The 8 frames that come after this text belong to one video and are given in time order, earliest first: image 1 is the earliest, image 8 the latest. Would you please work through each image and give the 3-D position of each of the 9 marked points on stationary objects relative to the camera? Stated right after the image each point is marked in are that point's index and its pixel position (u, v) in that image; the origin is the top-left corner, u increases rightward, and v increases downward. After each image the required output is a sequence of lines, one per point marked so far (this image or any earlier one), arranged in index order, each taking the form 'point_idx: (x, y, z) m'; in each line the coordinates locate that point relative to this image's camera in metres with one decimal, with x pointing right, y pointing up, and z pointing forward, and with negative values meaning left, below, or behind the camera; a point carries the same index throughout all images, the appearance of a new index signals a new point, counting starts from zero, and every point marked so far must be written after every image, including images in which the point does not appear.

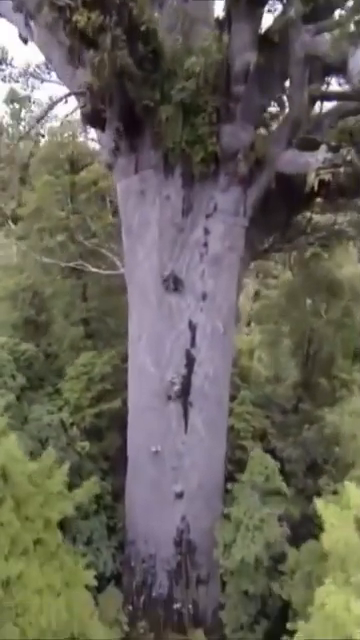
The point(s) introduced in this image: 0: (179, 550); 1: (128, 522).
0: (0.0, -3.4, +6.3) m
1: (-0.8, -3.1, +6.5) m
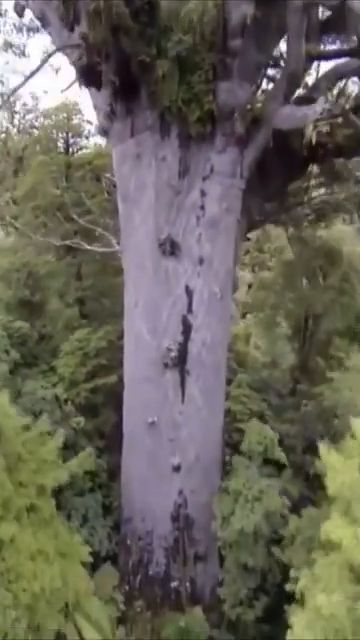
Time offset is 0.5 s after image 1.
0: (-0.1, -2.9, +6.2) m
1: (-0.8, -2.7, +6.4) m
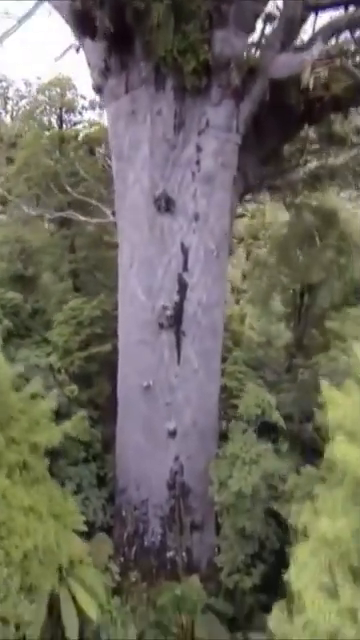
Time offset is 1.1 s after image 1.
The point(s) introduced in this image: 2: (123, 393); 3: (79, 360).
0: (-0.1, -2.4, +6.1) m
1: (-0.9, -2.2, +6.3) m
2: (-0.8, -1.0, +6.0) m
3: (-1.6, -0.6, +6.8) m
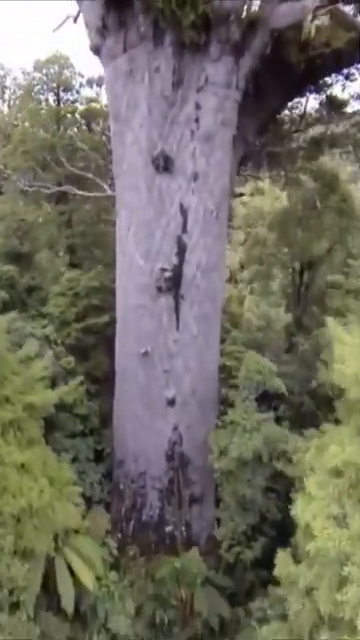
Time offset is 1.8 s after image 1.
0: (-0.1, -2.0, +5.9) m
1: (-0.9, -1.7, +6.1) m
2: (-0.8, -0.6, +5.9) m
3: (-1.6, -0.2, +6.7) m
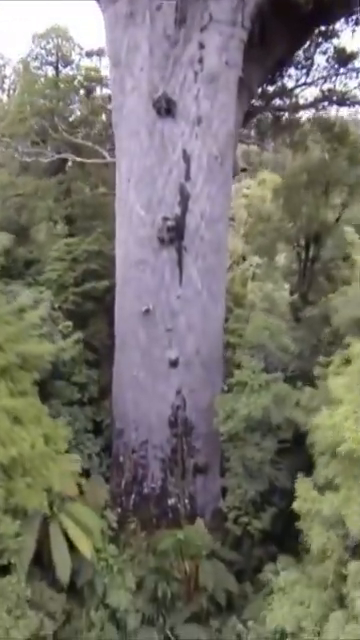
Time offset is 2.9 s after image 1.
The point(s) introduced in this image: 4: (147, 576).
0: (-0.1, -1.4, +5.6) m
1: (-0.9, -1.2, +5.8) m
2: (-0.8, 0.0, +5.6) m
3: (-1.6, +0.3, +6.4) m
4: (-0.4, -3.0, +5.2) m
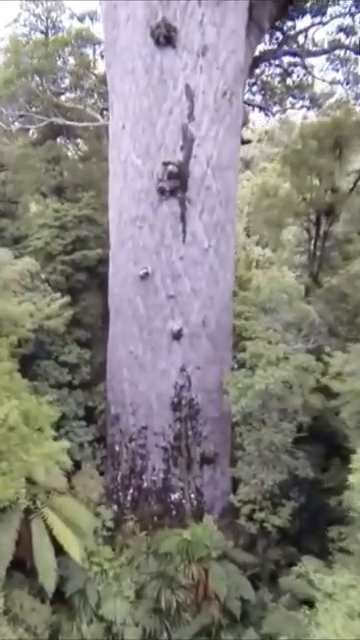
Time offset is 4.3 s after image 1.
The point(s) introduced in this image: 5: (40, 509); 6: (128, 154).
0: (0.0, -1.1, +4.9) m
1: (-0.8, -0.8, +5.1) m
2: (-0.7, +0.3, +4.8) m
3: (-1.5, +0.7, +5.7) m
4: (-0.3, -2.7, +4.4) m
5: (-1.3, -1.8, +4.2) m
6: (-0.5, +1.8, +4.6) m
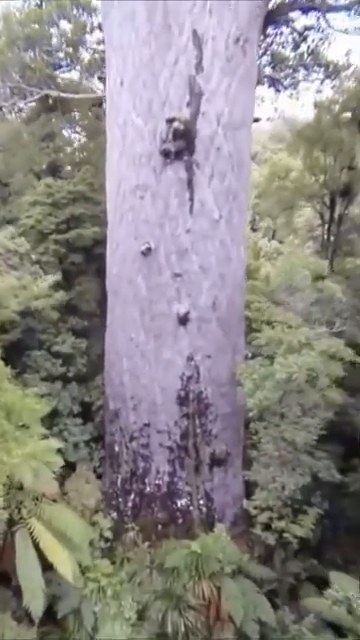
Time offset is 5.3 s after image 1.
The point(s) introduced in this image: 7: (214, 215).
0: (0.0, -0.9, +4.3) m
1: (-0.7, -0.6, +4.5) m
2: (-0.7, +0.5, +4.3) m
3: (-1.5, +0.8, +5.1) m
4: (-0.2, -2.5, +3.8) m
5: (-1.3, -1.6, +3.6) m
6: (-0.5, +1.9, +4.0) m
7: (+0.3, +1.0, +4.0) m
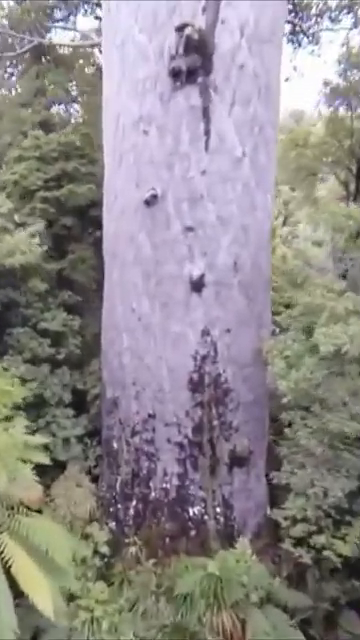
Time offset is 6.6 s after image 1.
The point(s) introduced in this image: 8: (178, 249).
0: (+0.1, -0.6, +3.5) m
1: (-0.6, -0.4, +3.7) m
2: (-0.6, +0.8, +3.5) m
3: (-1.4, +1.1, +4.3) m
4: (-0.1, -2.2, +3.0) m
5: (-1.2, -1.4, +2.8) m
6: (-0.4, +2.2, +3.2) m
7: (+0.4, +1.2, +3.2) m
8: (0.0, +0.5, +3.3) m
